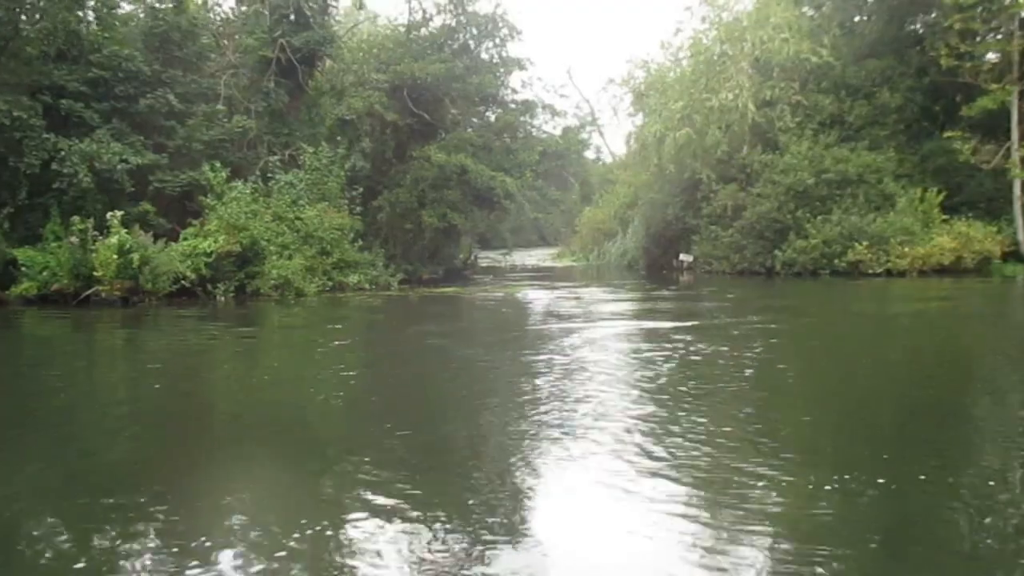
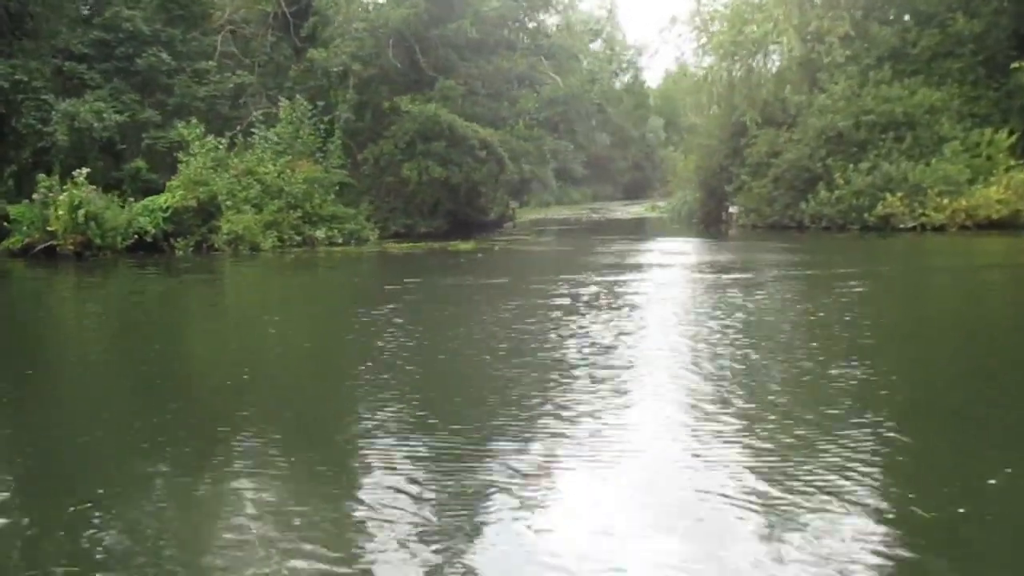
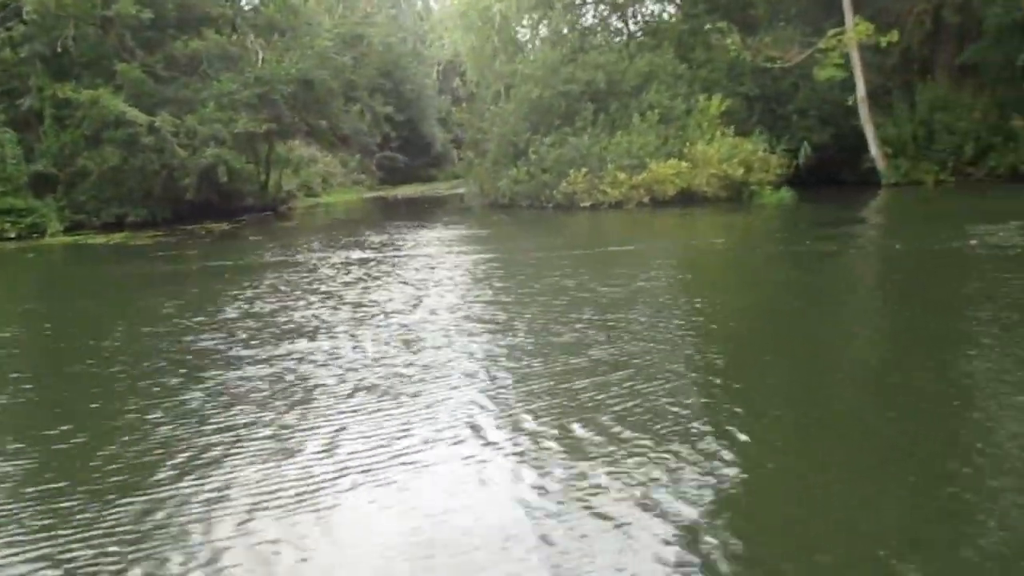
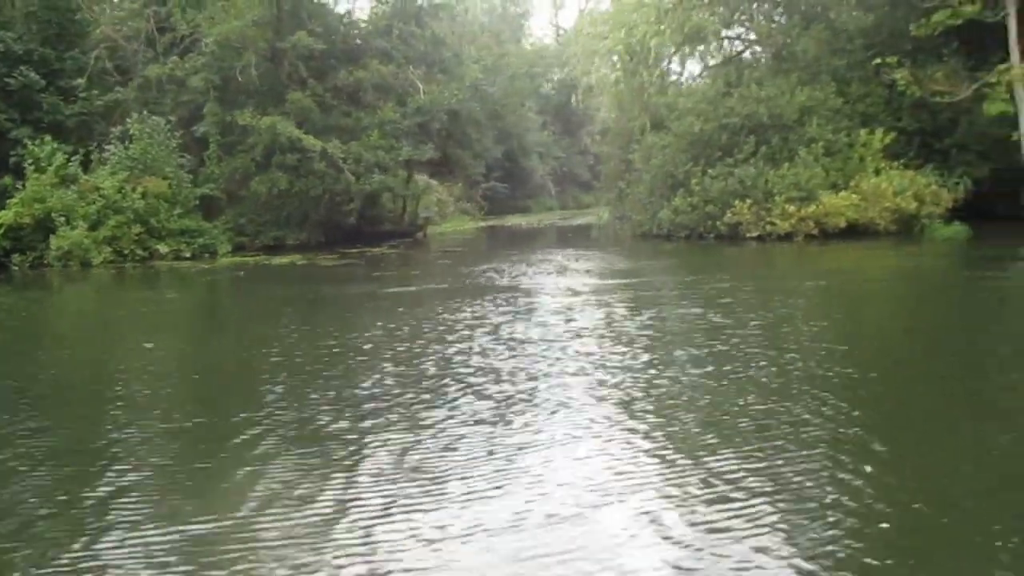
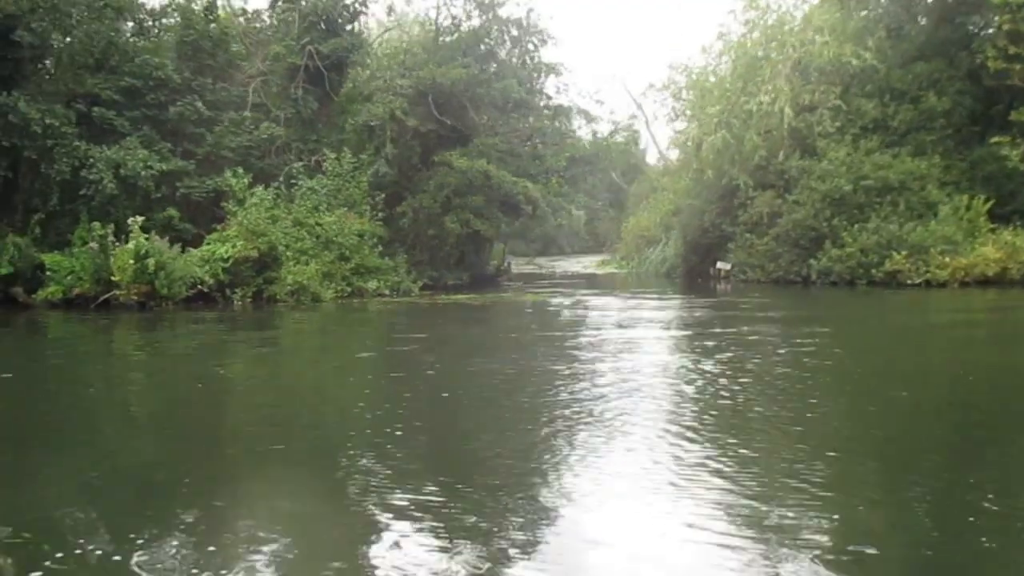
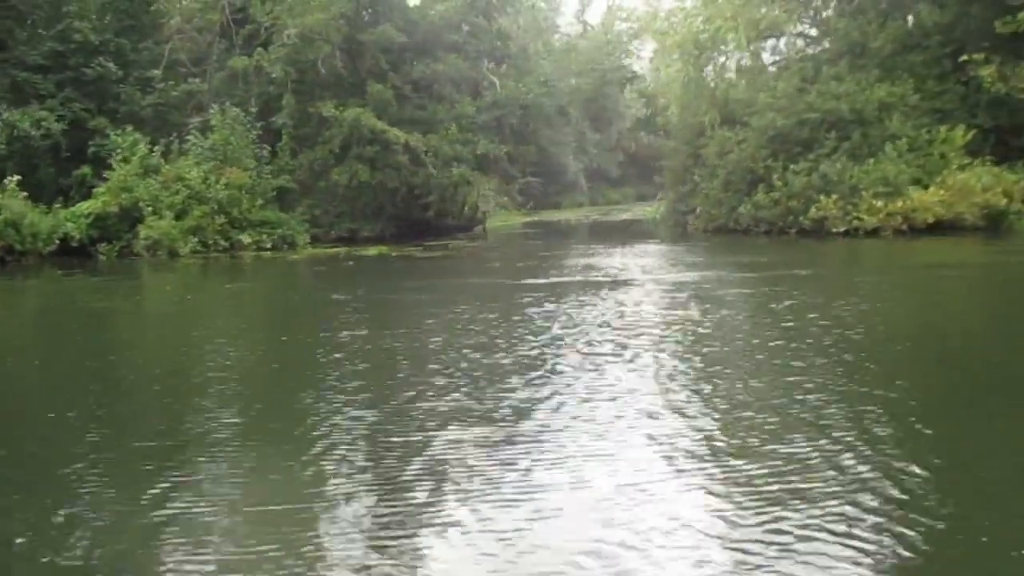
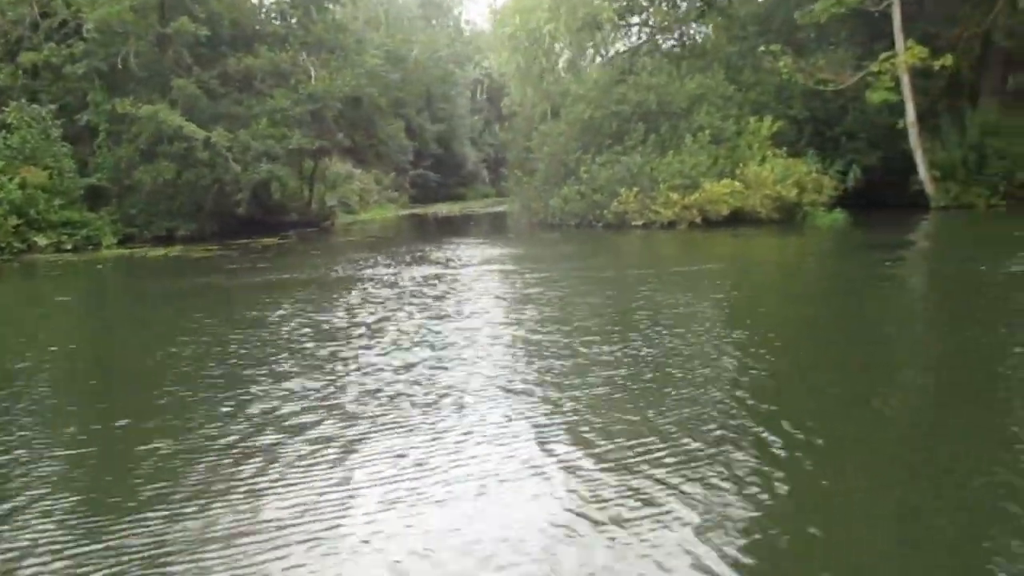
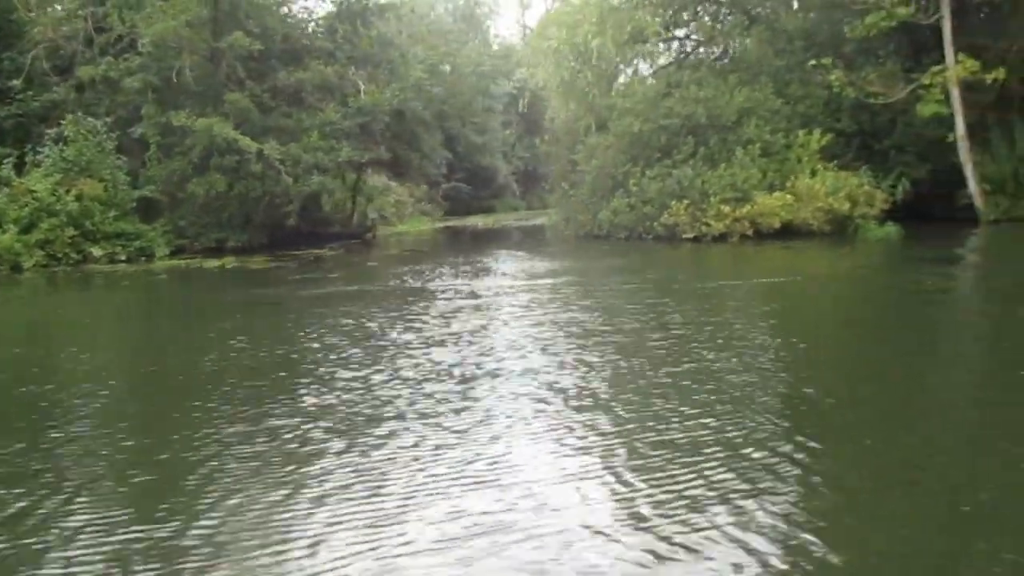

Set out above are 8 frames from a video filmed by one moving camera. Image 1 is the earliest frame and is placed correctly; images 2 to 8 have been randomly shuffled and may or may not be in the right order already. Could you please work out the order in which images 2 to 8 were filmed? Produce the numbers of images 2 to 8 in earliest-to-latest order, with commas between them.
5, 2, 6, 4, 8, 7, 3
